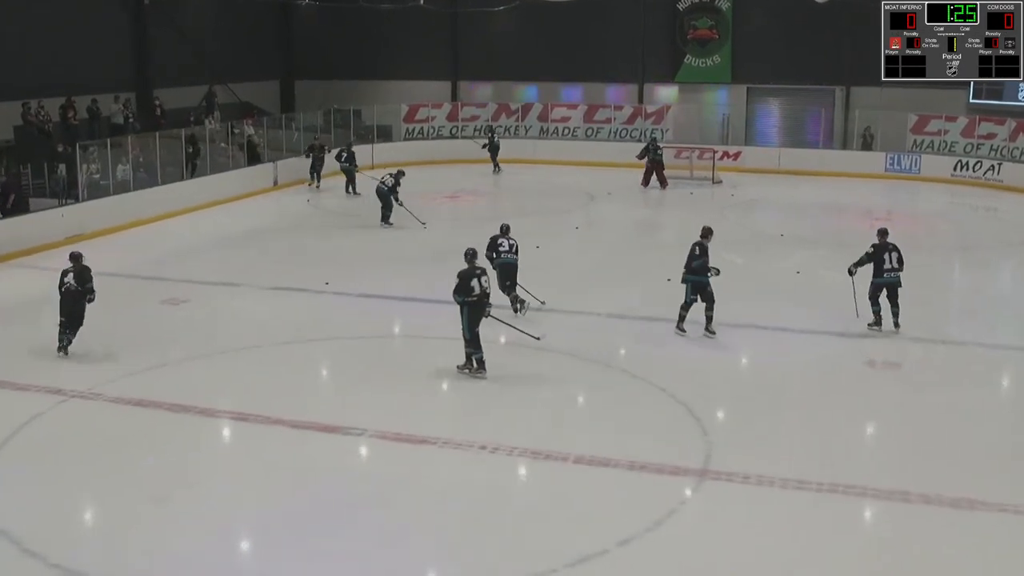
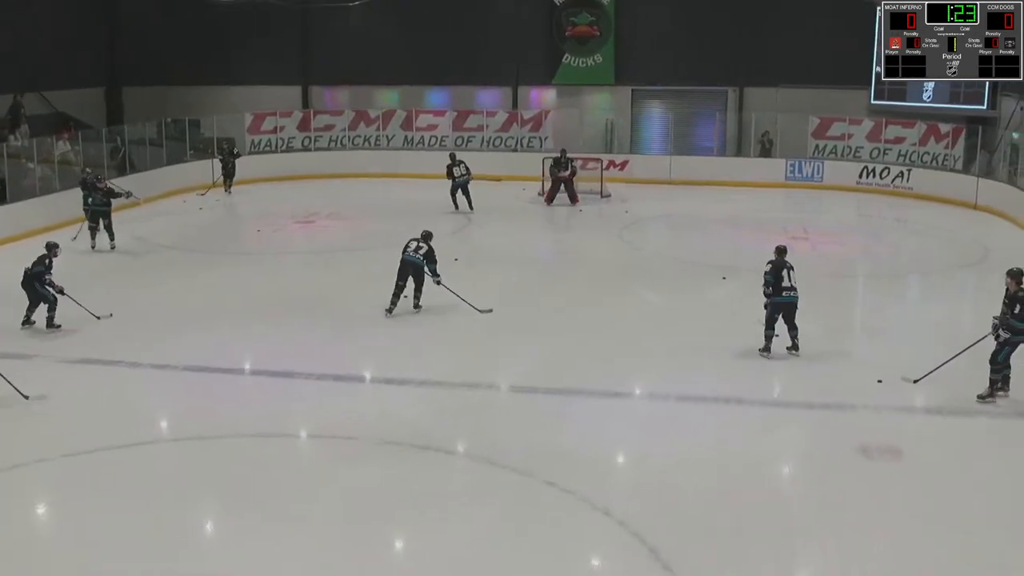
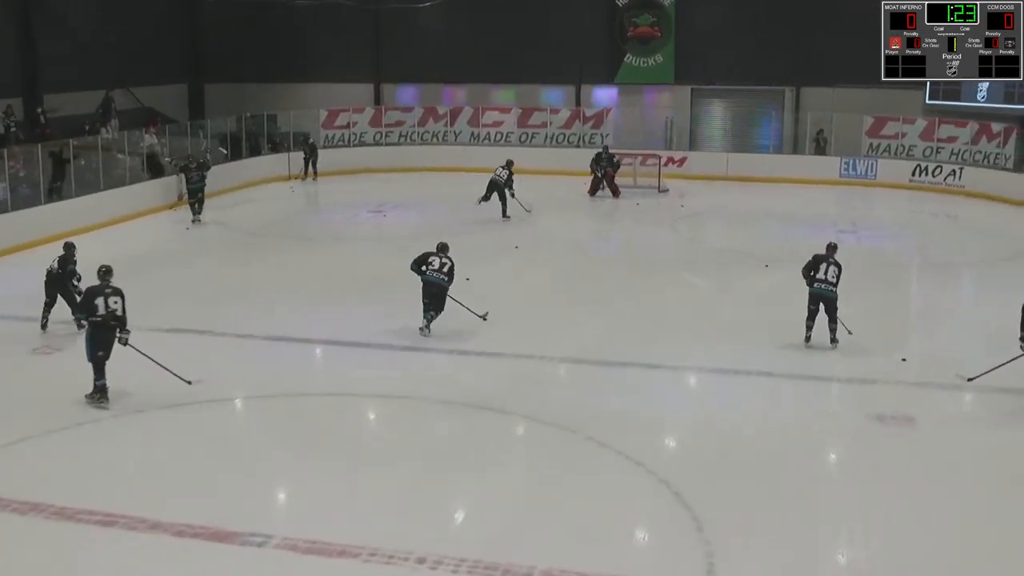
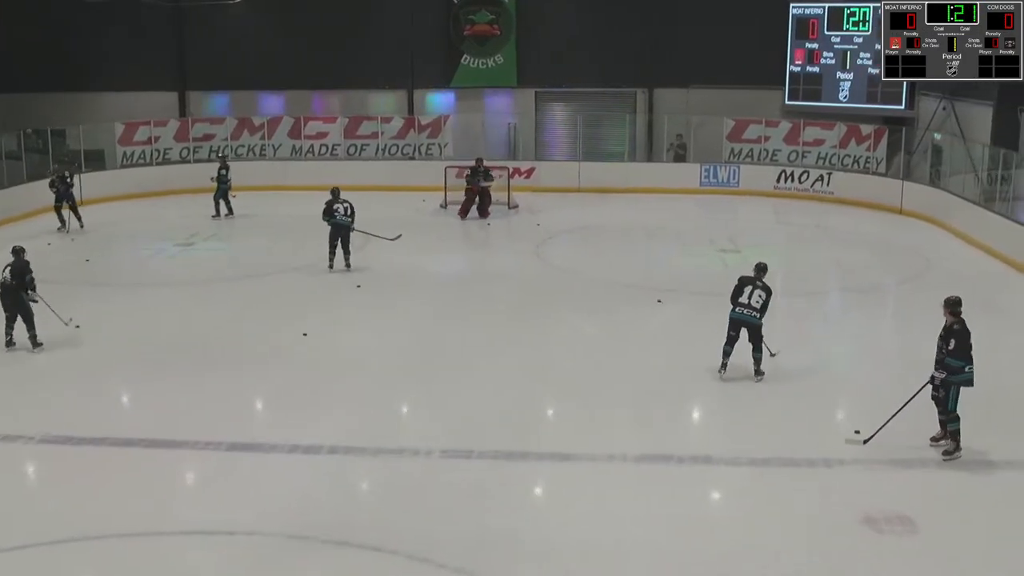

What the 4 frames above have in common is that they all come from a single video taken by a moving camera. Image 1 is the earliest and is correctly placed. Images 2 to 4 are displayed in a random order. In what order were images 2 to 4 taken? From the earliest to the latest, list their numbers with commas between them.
3, 2, 4
